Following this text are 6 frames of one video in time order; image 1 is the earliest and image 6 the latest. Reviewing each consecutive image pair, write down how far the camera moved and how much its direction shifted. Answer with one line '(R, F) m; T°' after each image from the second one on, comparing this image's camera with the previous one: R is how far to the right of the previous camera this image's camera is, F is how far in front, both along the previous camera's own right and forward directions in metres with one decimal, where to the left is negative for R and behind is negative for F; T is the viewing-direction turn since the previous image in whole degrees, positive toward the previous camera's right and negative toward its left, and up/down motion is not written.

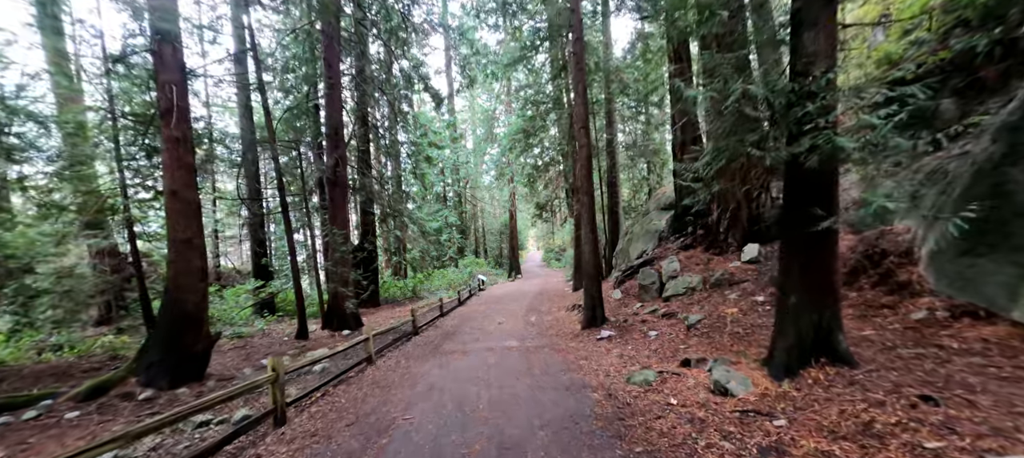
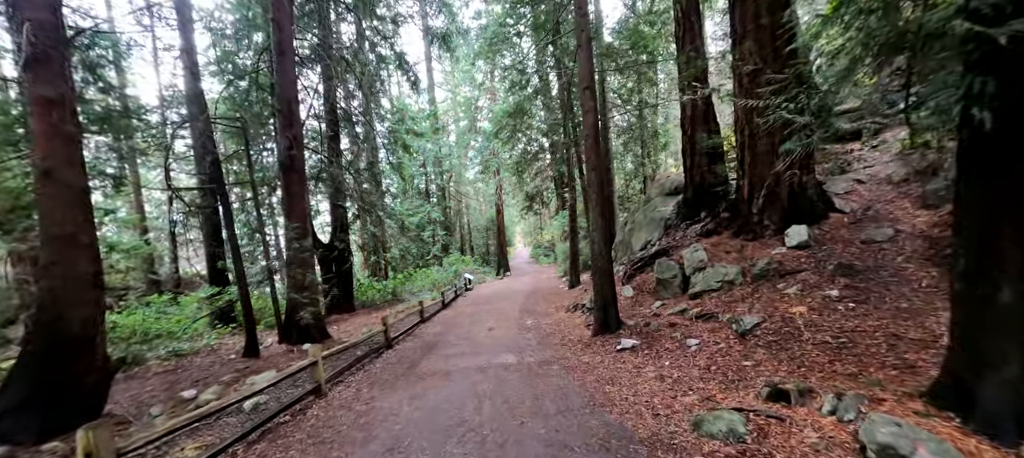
(-0.1, +1.7) m; +2°
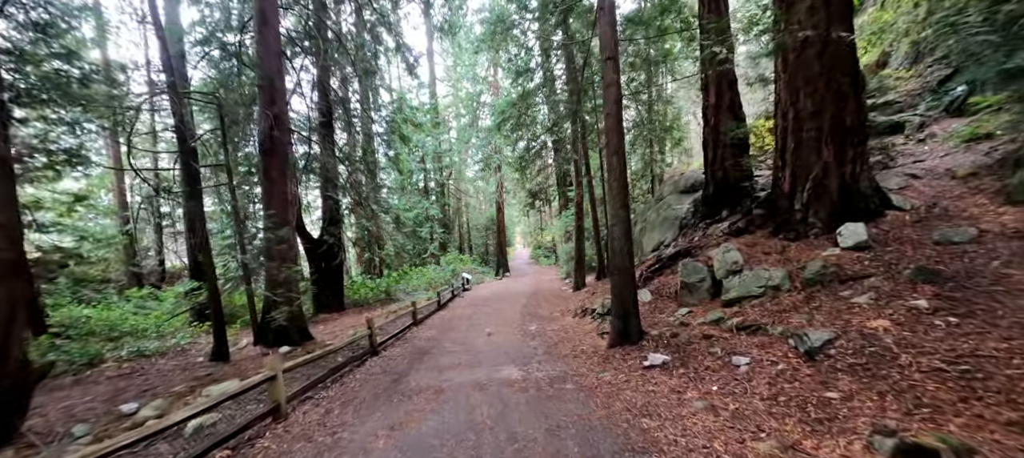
(-0.1, +1.0) m; 0°
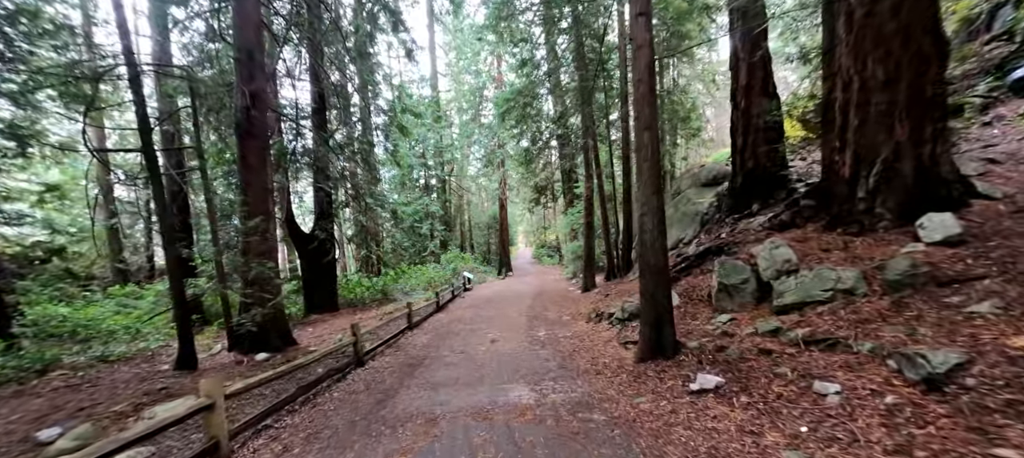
(-0.1, +1.0) m; 0°
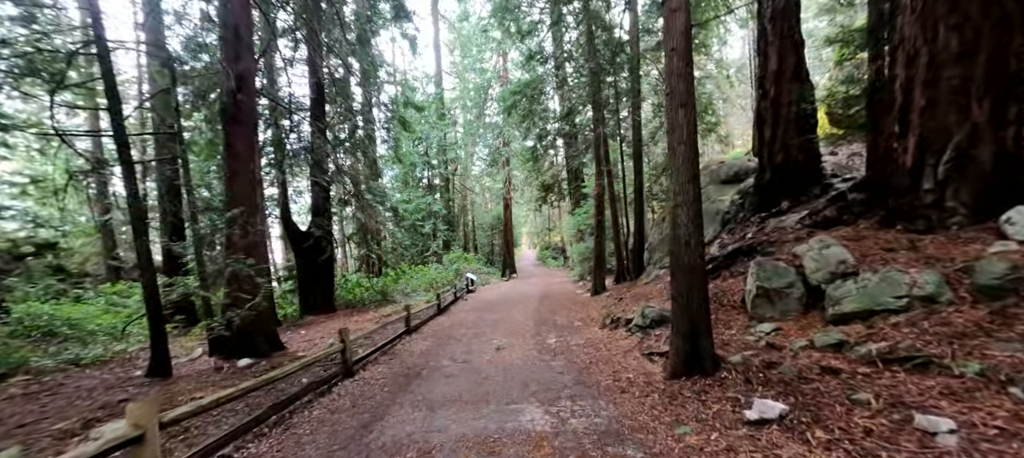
(-0.1, +0.7) m; 0°
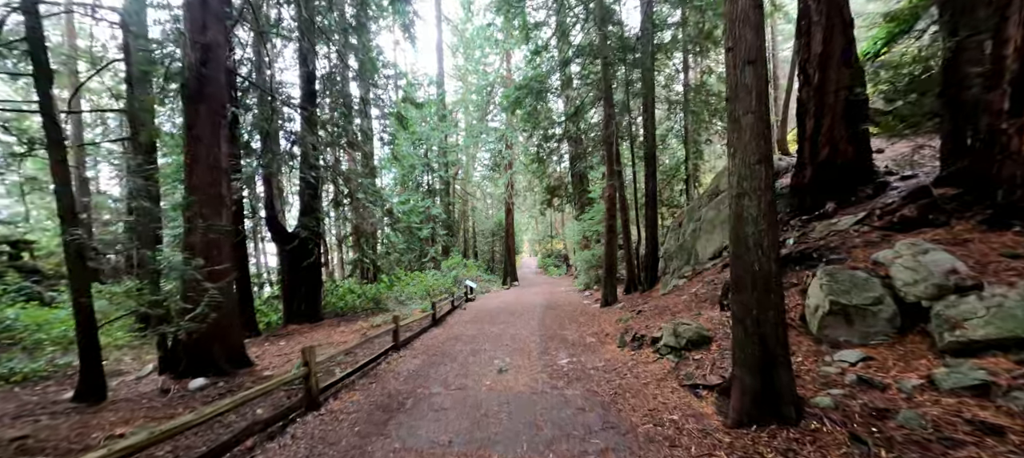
(-0.1, +1.1) m; 0°
